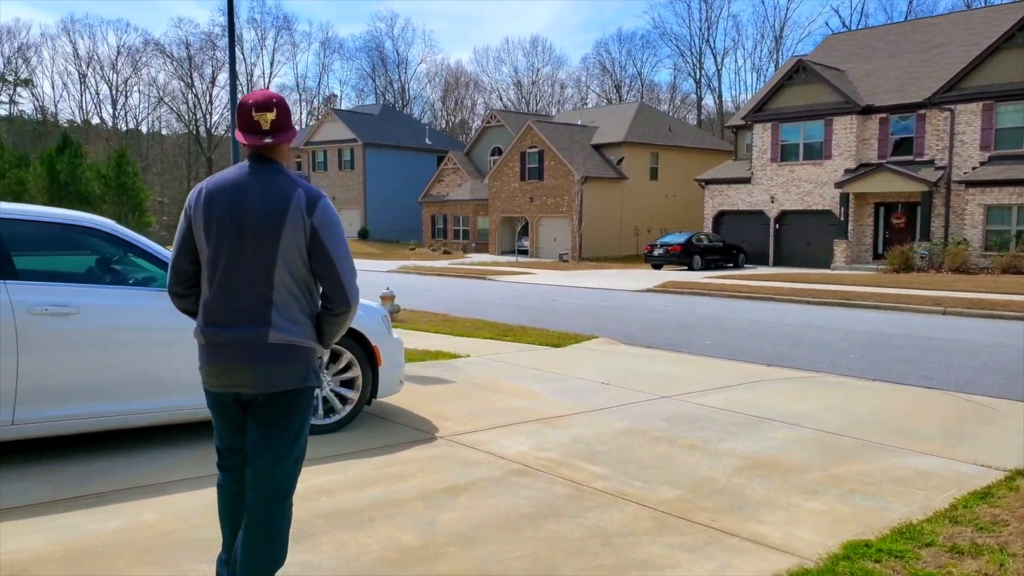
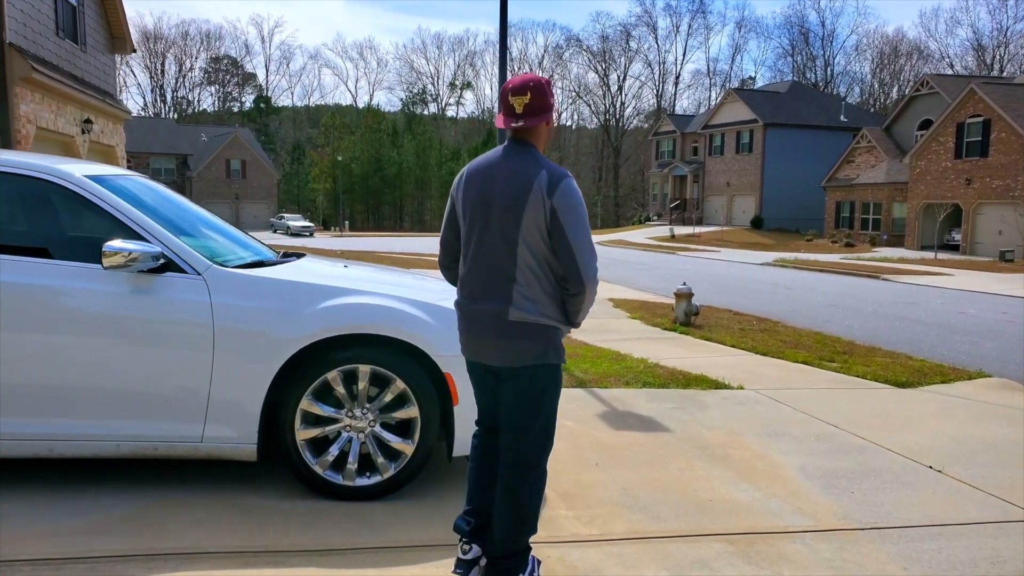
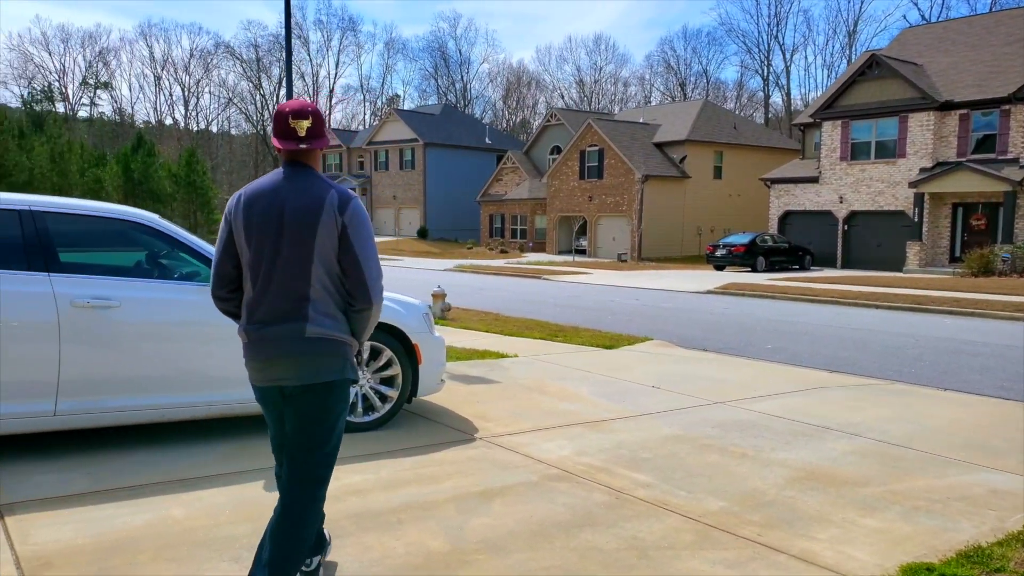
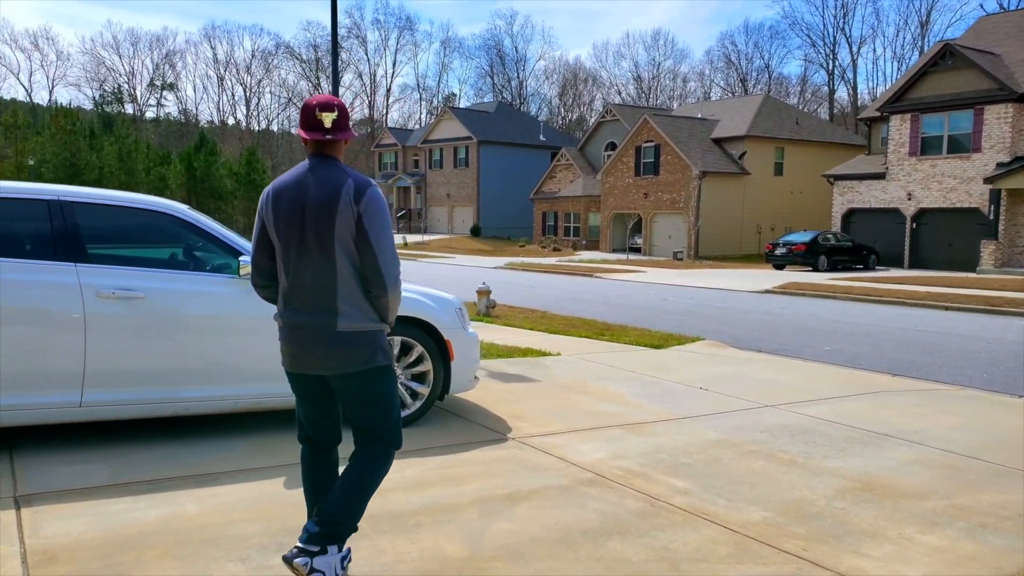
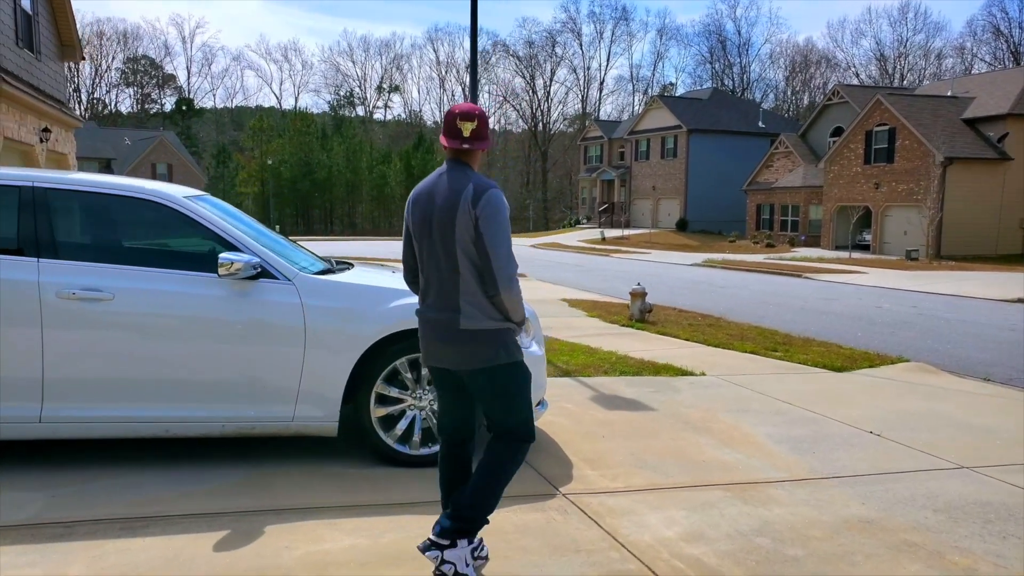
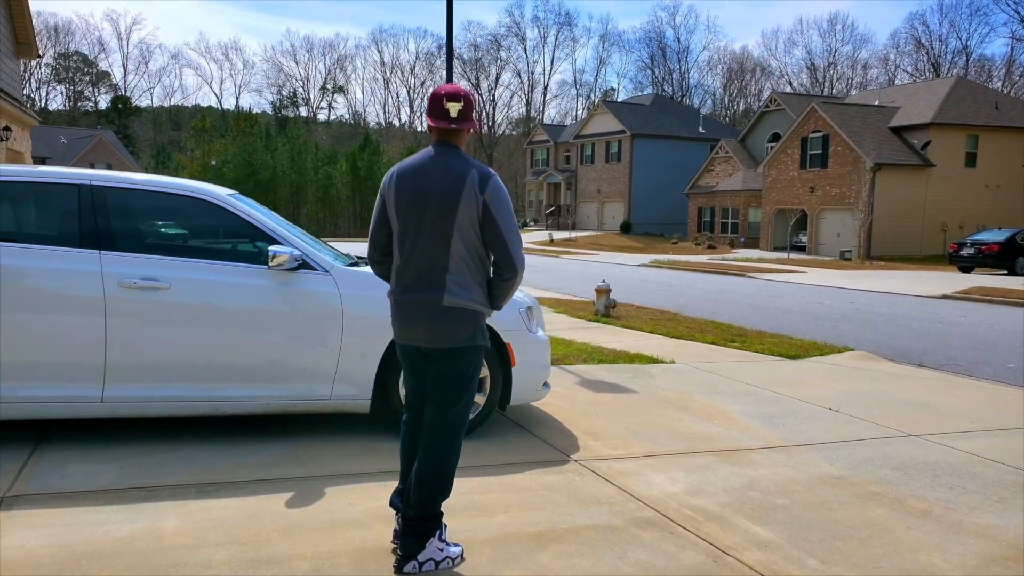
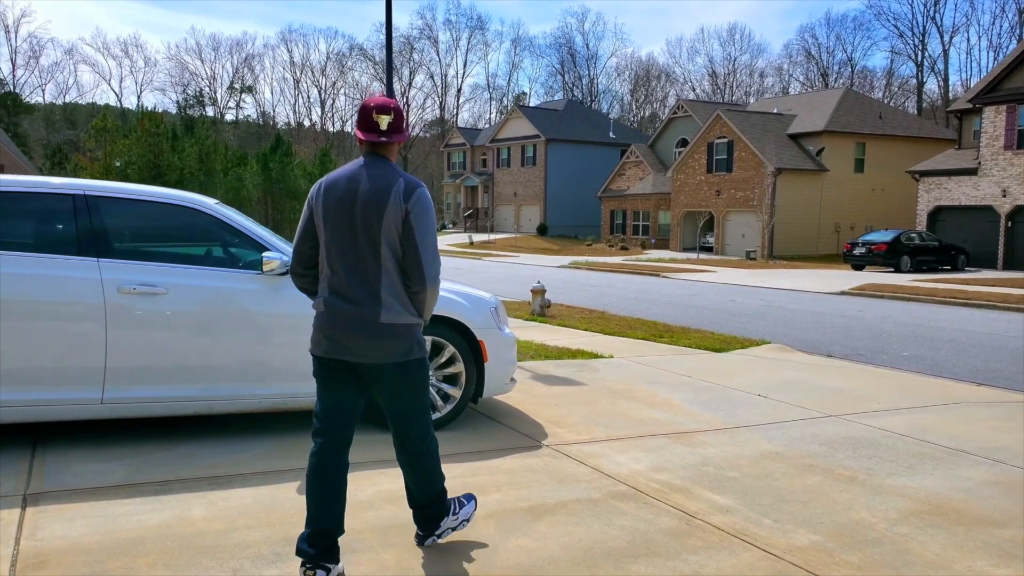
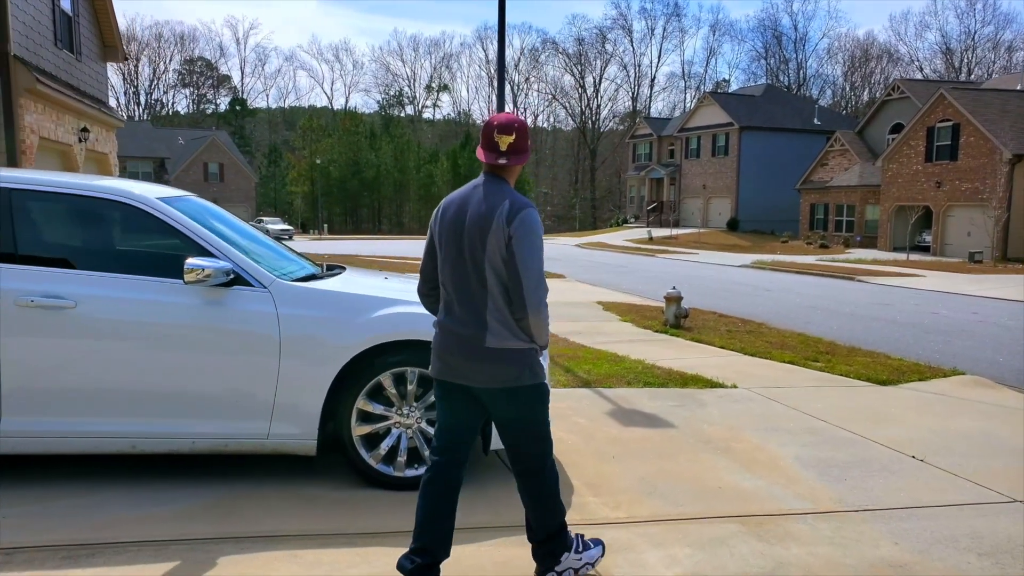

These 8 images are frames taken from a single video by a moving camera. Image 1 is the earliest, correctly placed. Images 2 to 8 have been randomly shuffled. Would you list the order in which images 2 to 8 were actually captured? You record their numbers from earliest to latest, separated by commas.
3, 4, 7, 6, 5, 8, 2
